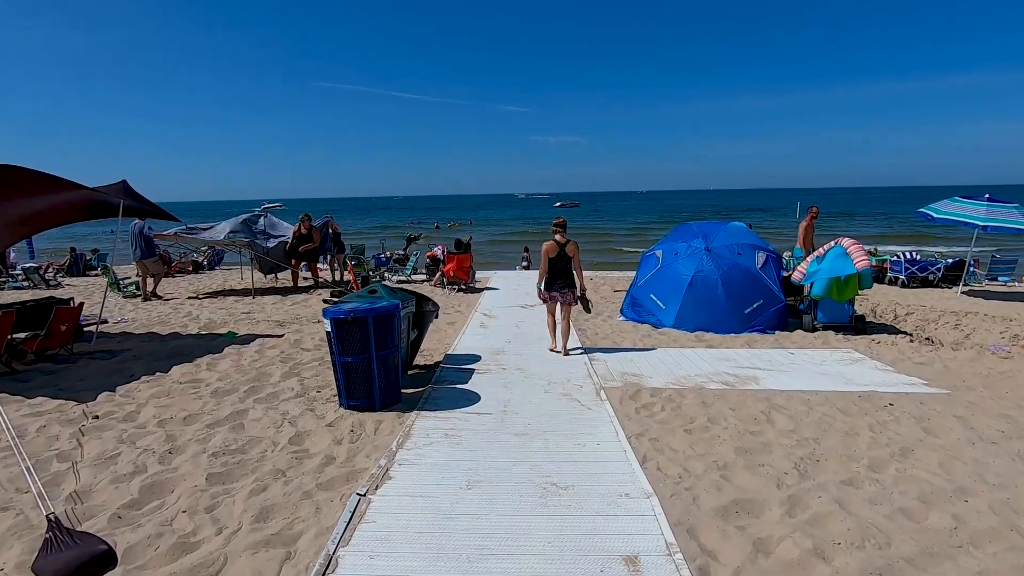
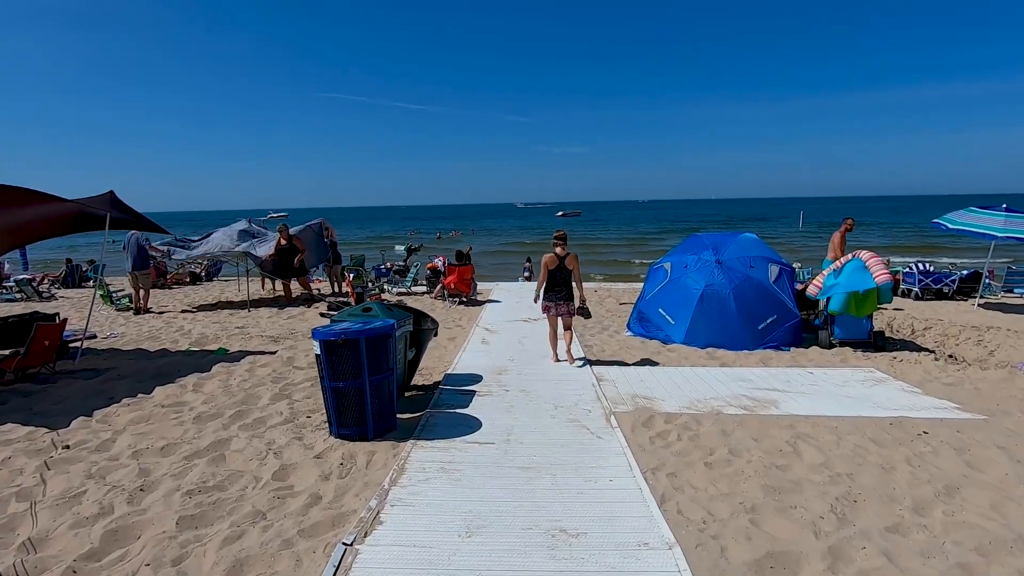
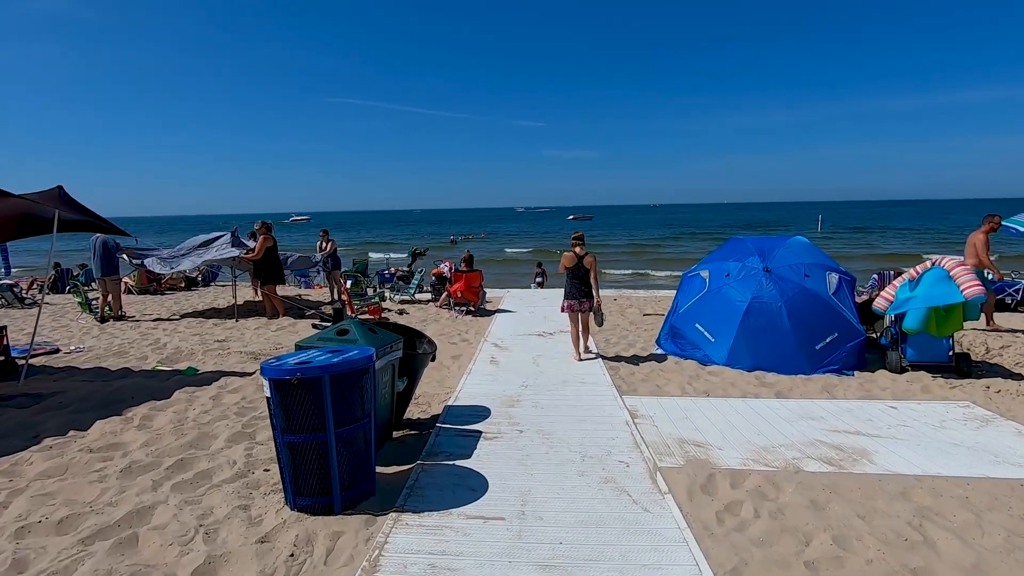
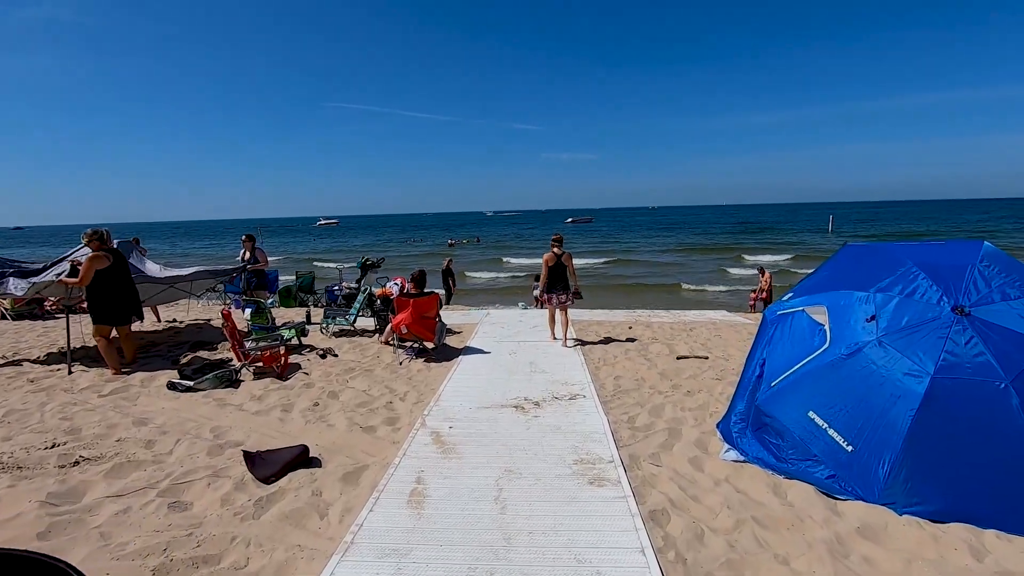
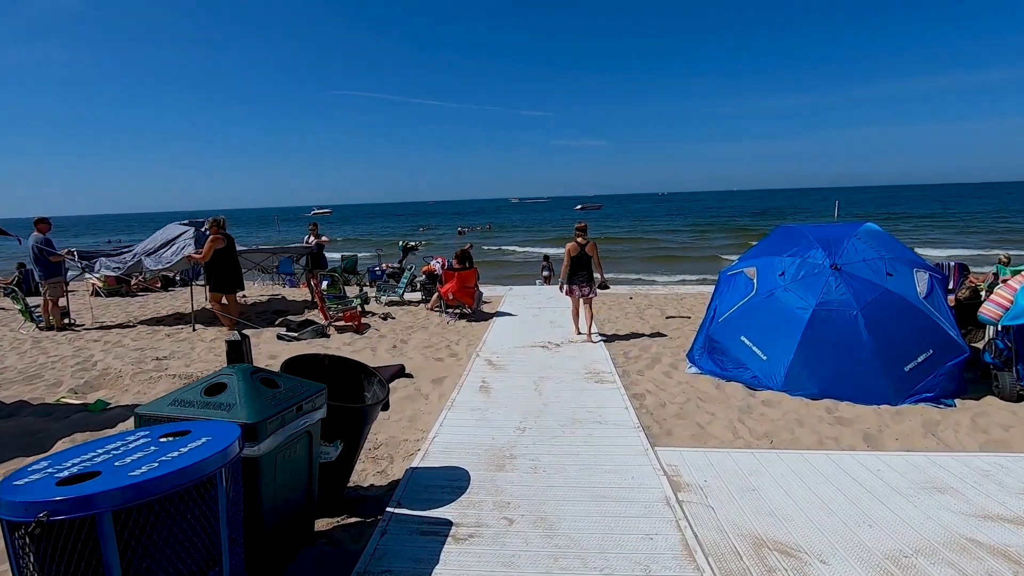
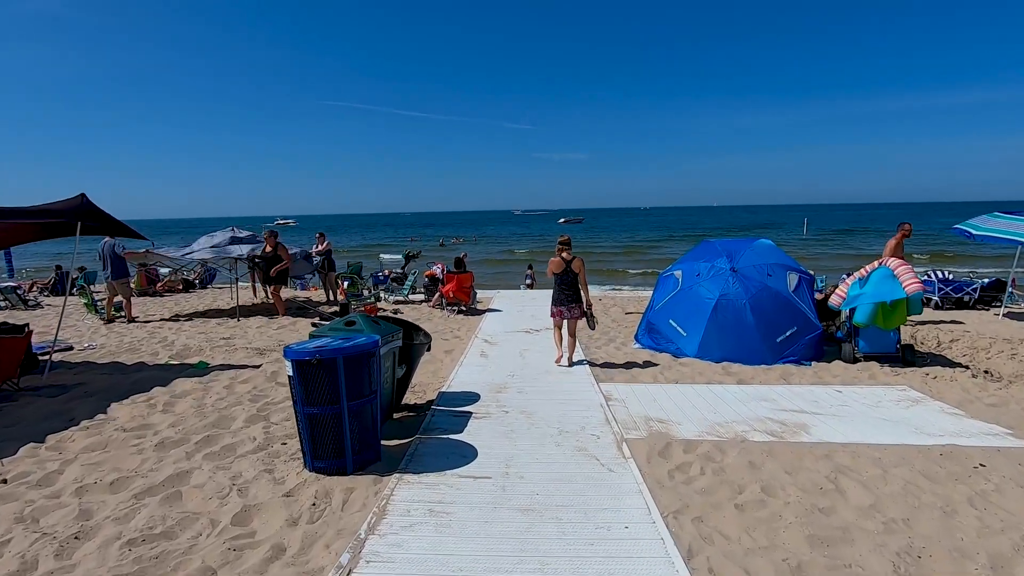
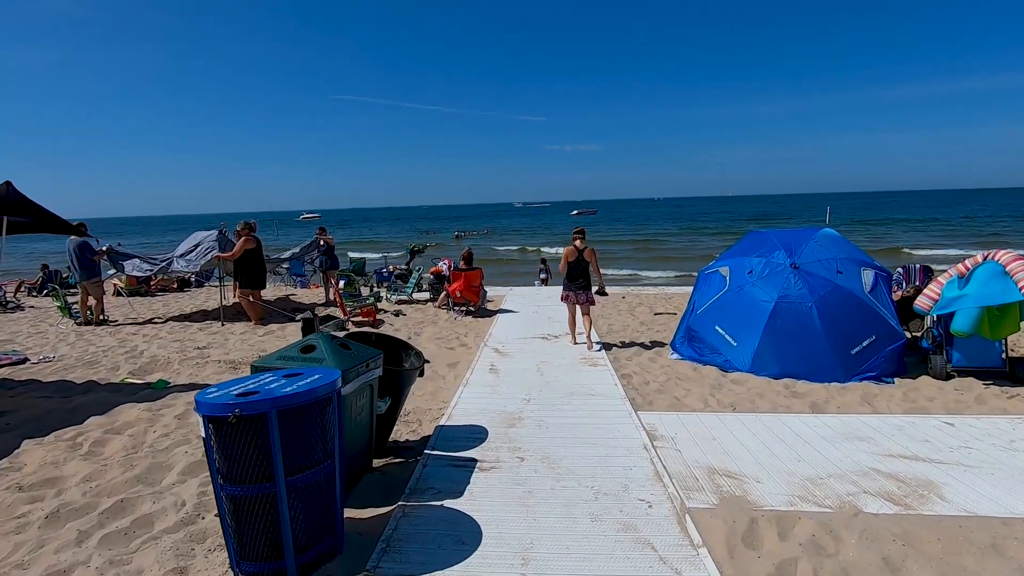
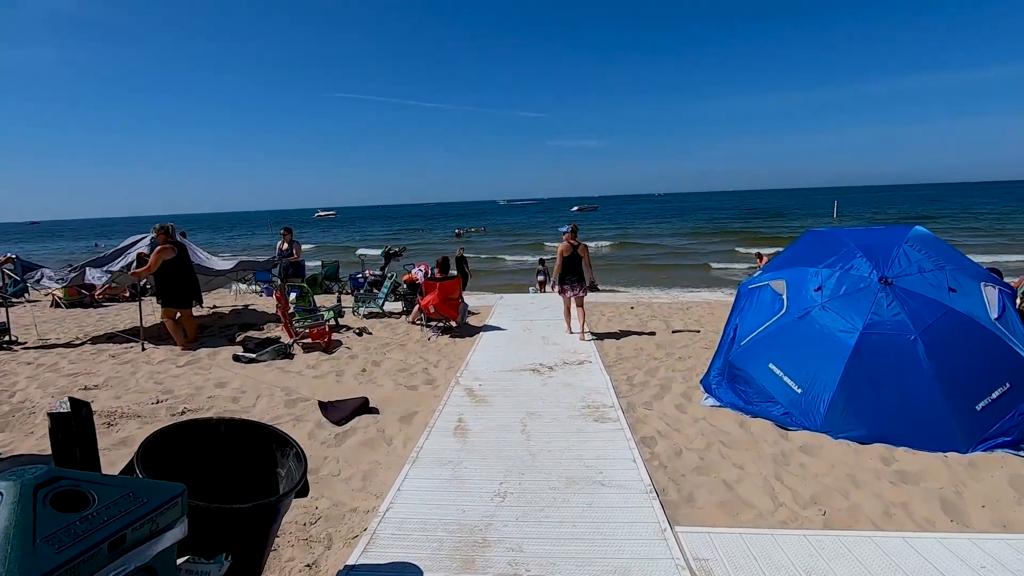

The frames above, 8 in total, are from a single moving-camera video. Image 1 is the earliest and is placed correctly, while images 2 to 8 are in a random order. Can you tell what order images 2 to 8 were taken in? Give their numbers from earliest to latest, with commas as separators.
2, 6, 3, 7, 5, 8, 4
